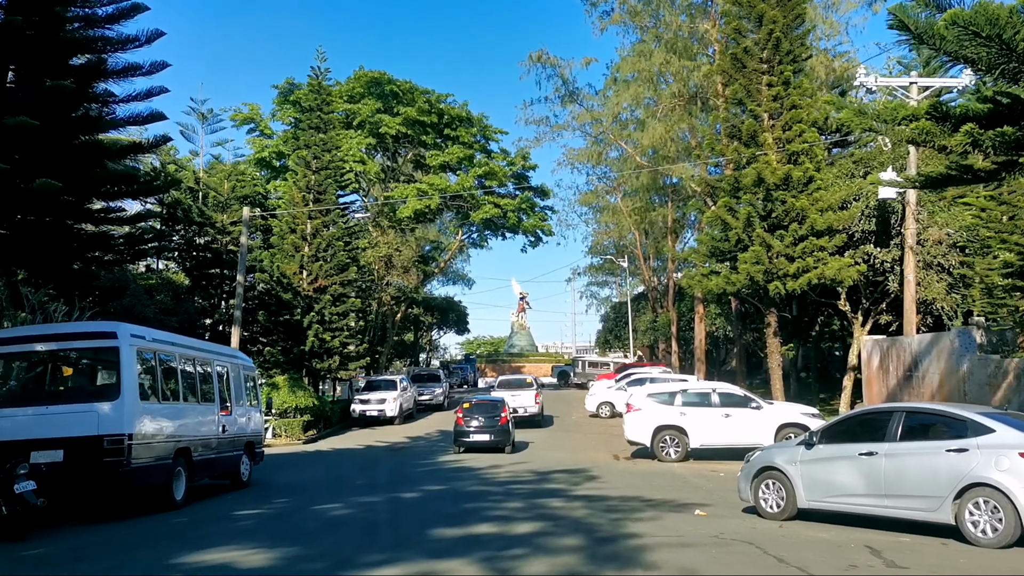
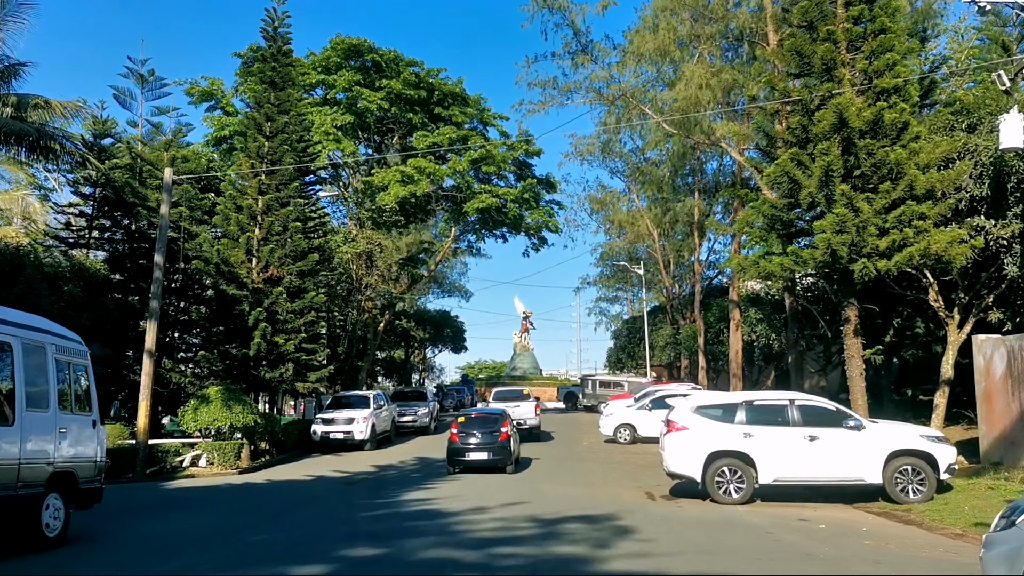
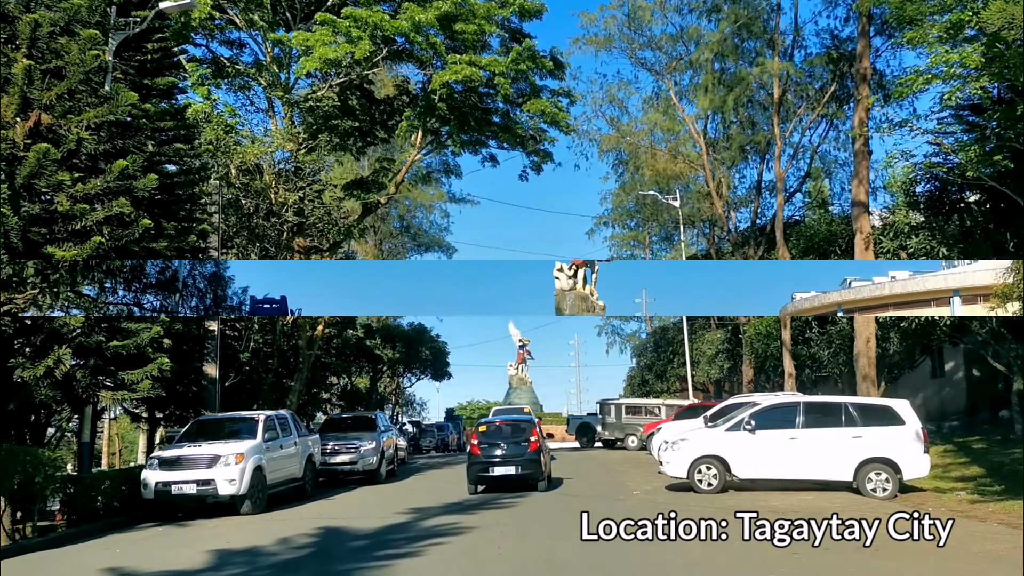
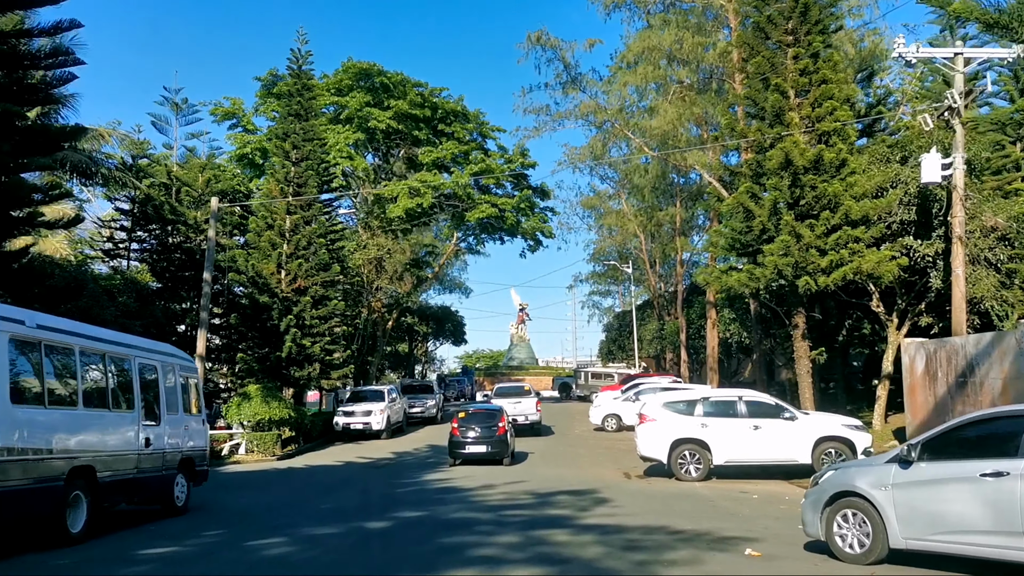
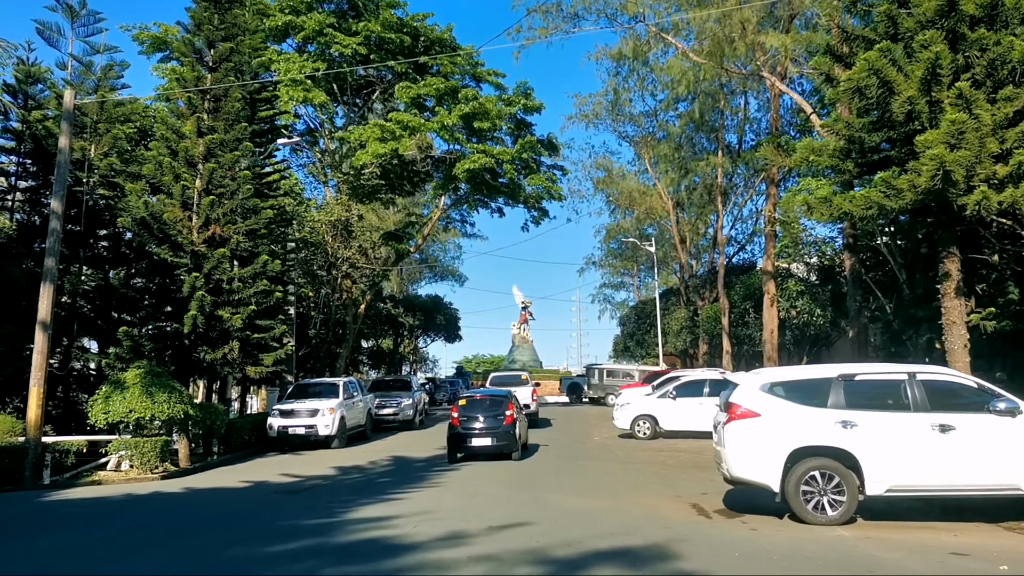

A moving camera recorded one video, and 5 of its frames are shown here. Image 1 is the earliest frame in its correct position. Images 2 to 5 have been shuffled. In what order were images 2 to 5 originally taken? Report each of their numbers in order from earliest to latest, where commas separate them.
4, 2, 5, 3
